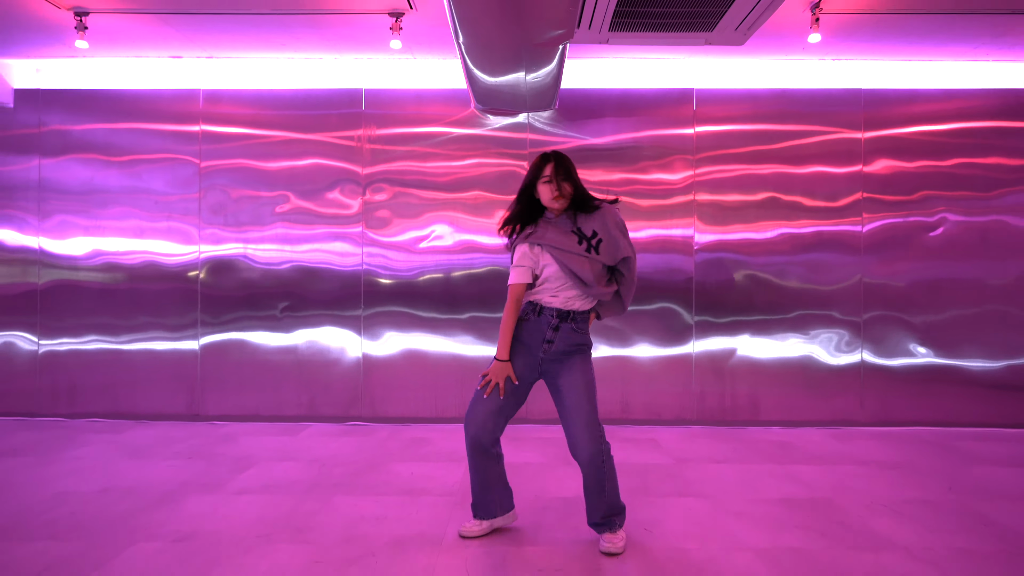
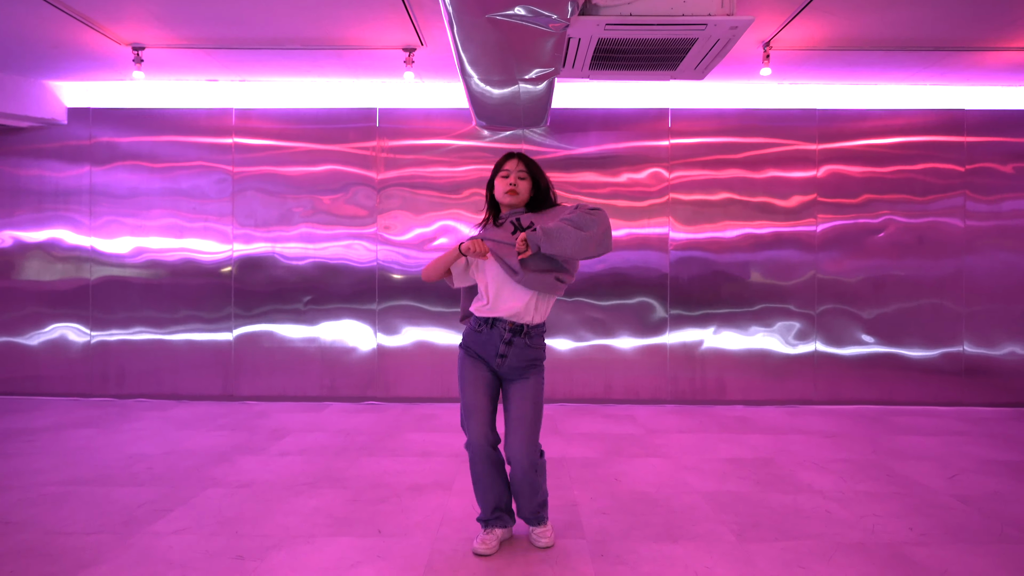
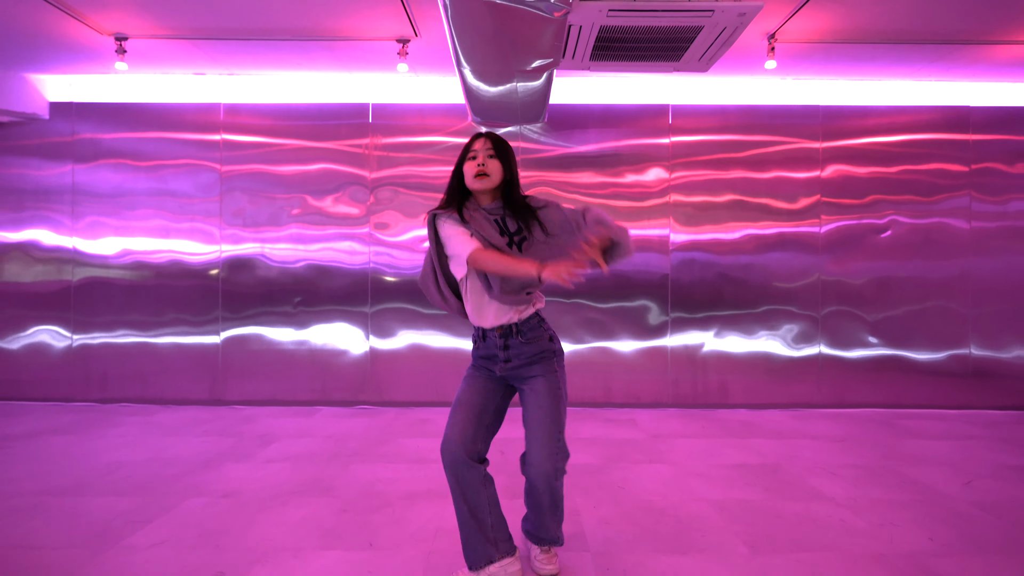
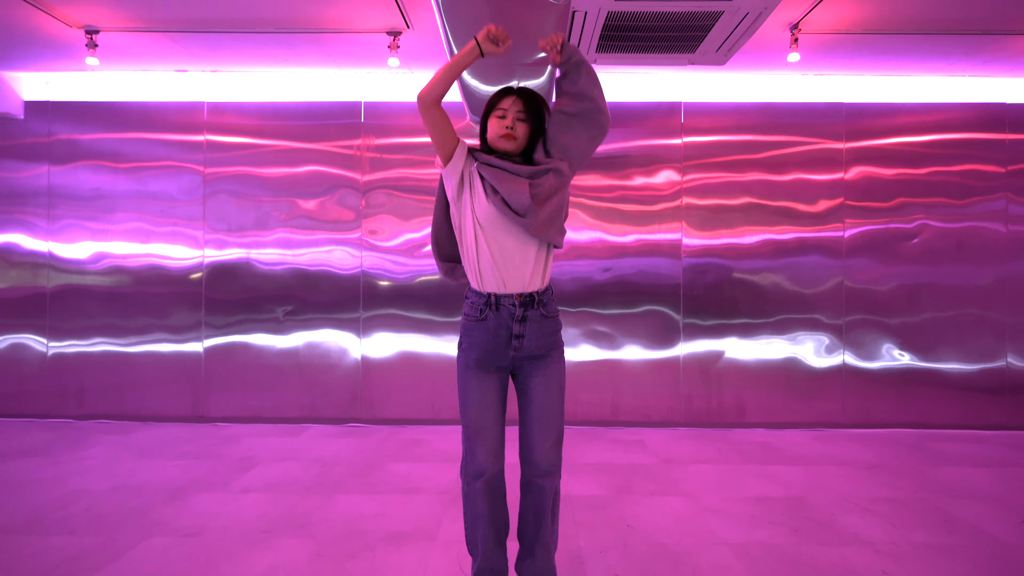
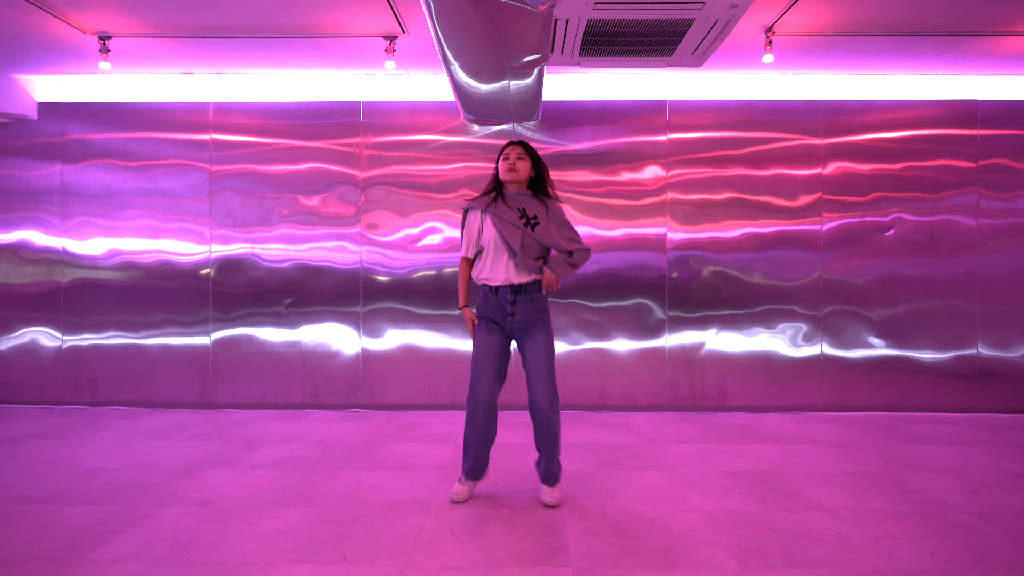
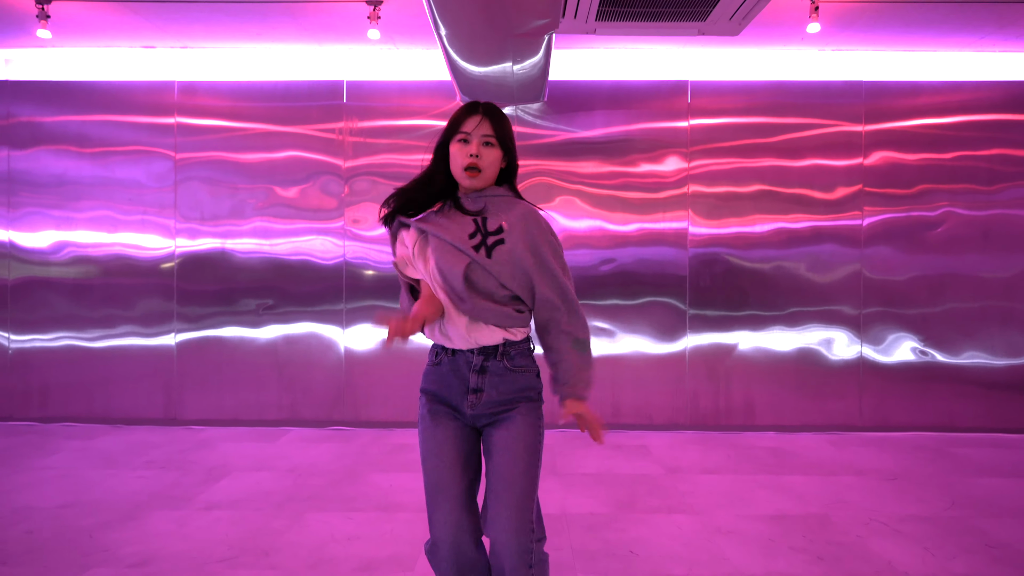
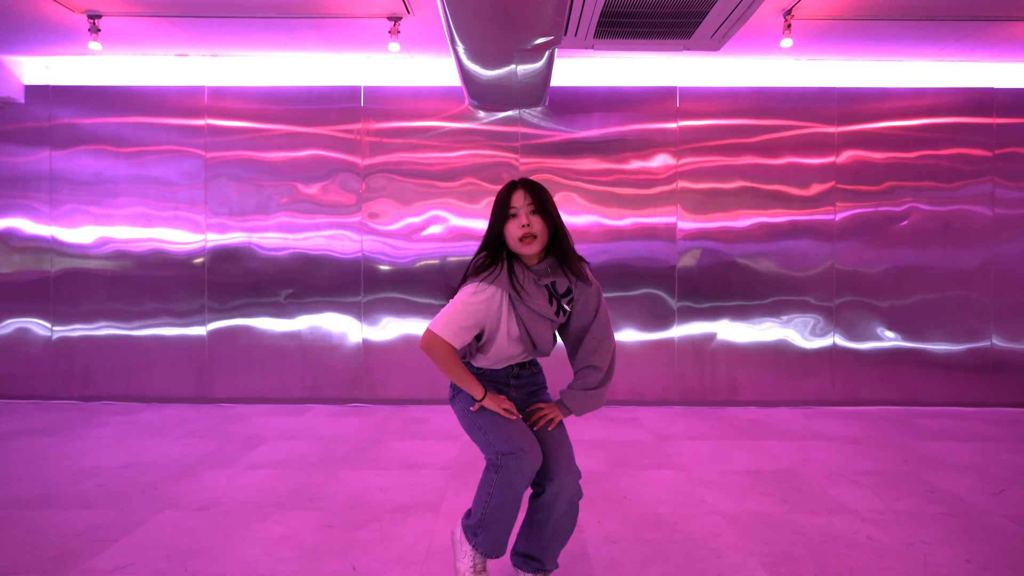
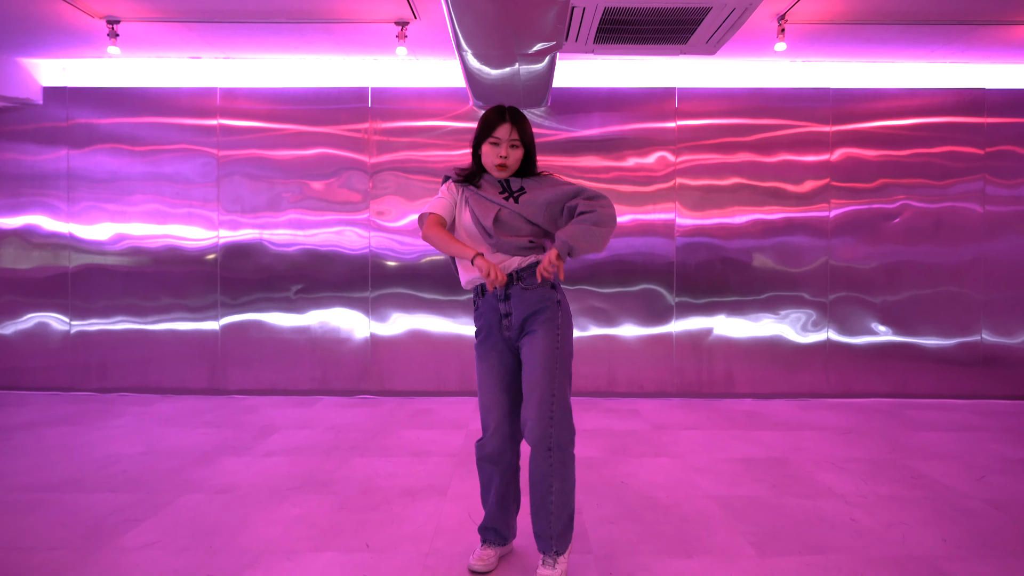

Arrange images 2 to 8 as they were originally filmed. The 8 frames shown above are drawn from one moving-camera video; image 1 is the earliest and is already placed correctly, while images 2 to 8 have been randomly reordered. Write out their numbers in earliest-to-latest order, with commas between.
5, 6, 4, 2, 8, 7, 3
